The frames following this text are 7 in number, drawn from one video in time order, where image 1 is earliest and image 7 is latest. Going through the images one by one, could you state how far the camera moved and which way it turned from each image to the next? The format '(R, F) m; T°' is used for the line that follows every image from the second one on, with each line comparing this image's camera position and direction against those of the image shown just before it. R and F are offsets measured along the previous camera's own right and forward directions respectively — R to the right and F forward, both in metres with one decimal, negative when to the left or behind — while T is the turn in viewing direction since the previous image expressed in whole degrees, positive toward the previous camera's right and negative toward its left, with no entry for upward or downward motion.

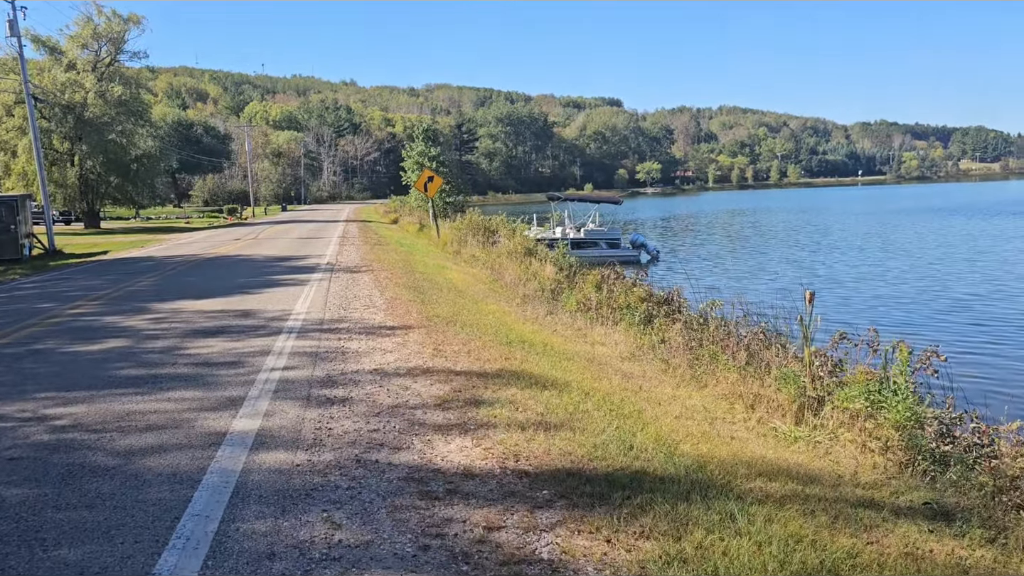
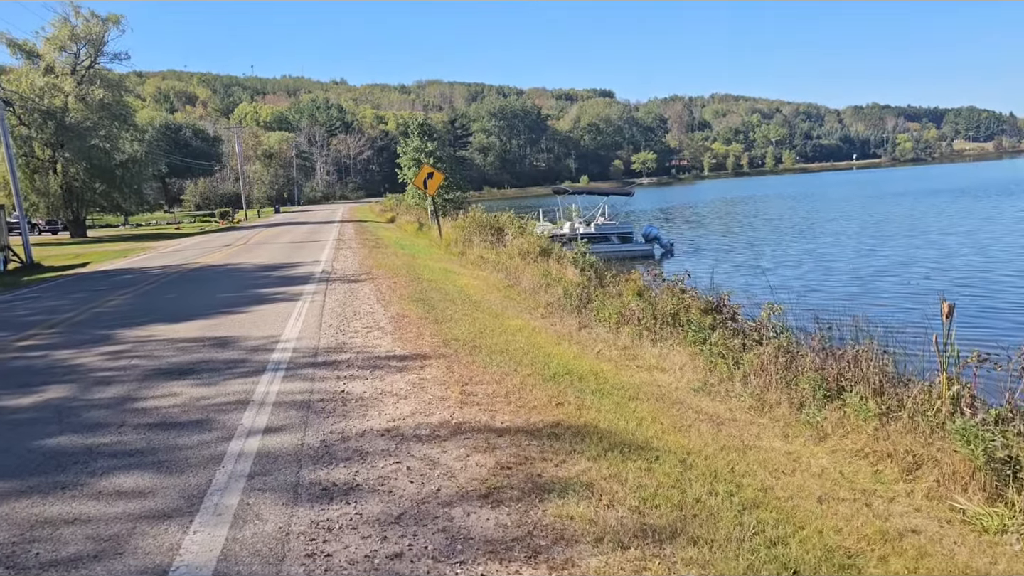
(-0.4, +1.9) m; 0°
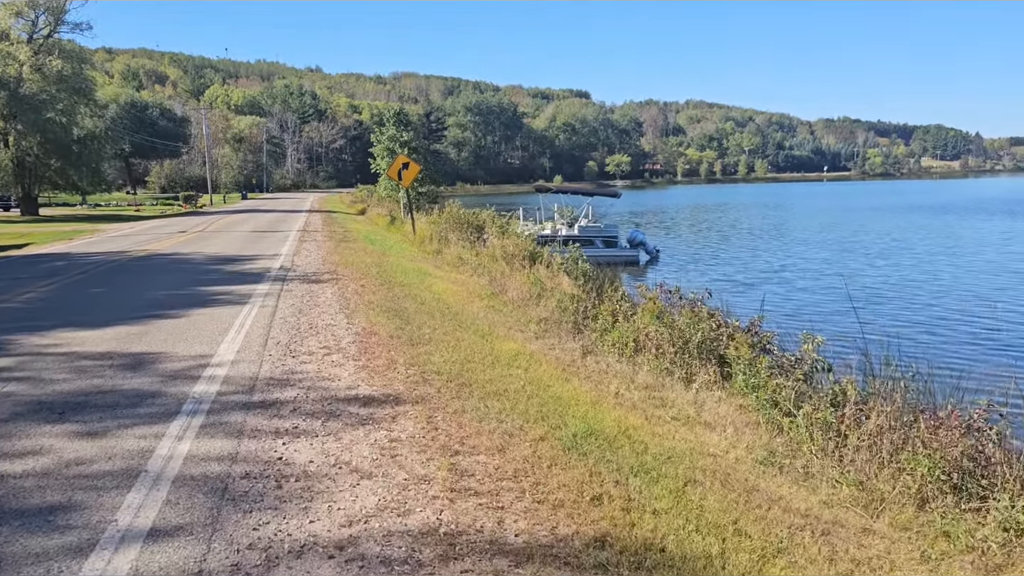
(-0.3, +2.0) m; +2°
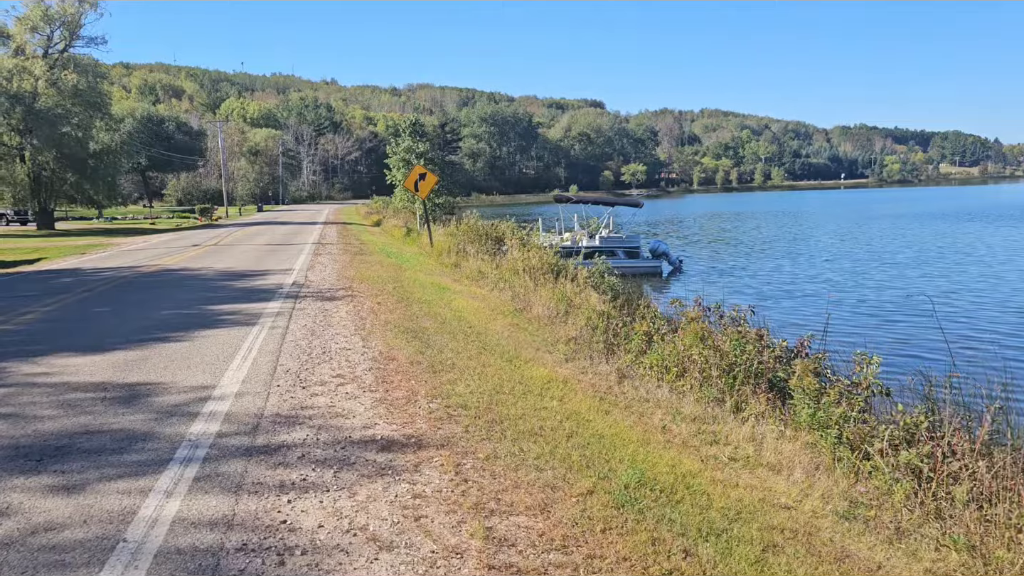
(-0.1, +0.7) m; -1°
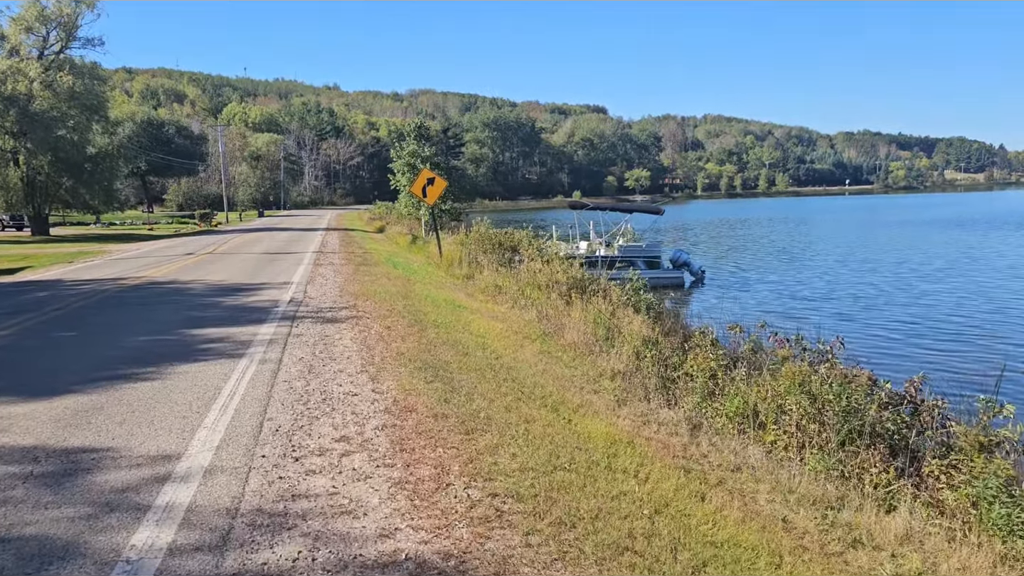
(-0.4, +1.7) m; 0°
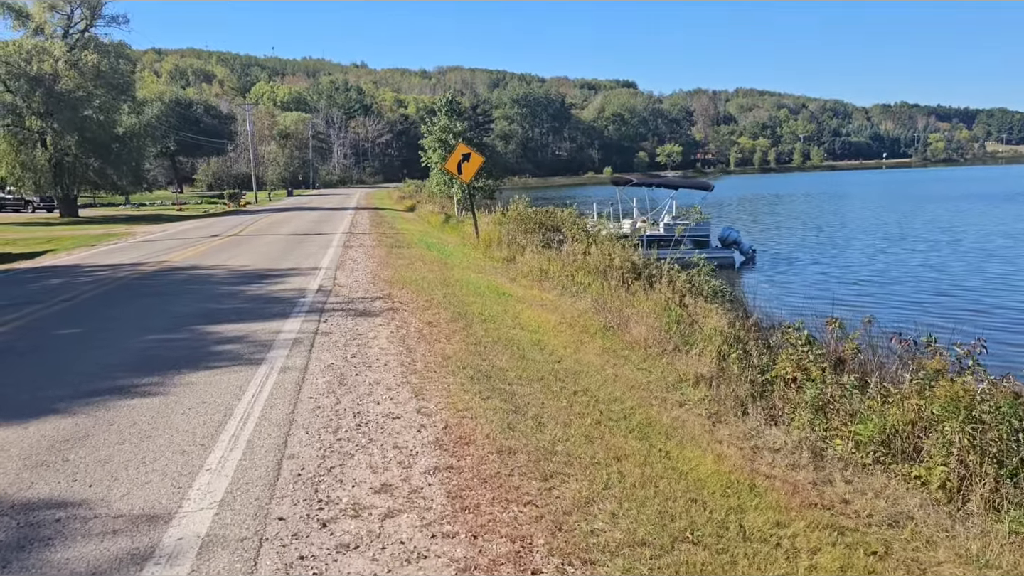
(-0.3, +1.4) m; -2°
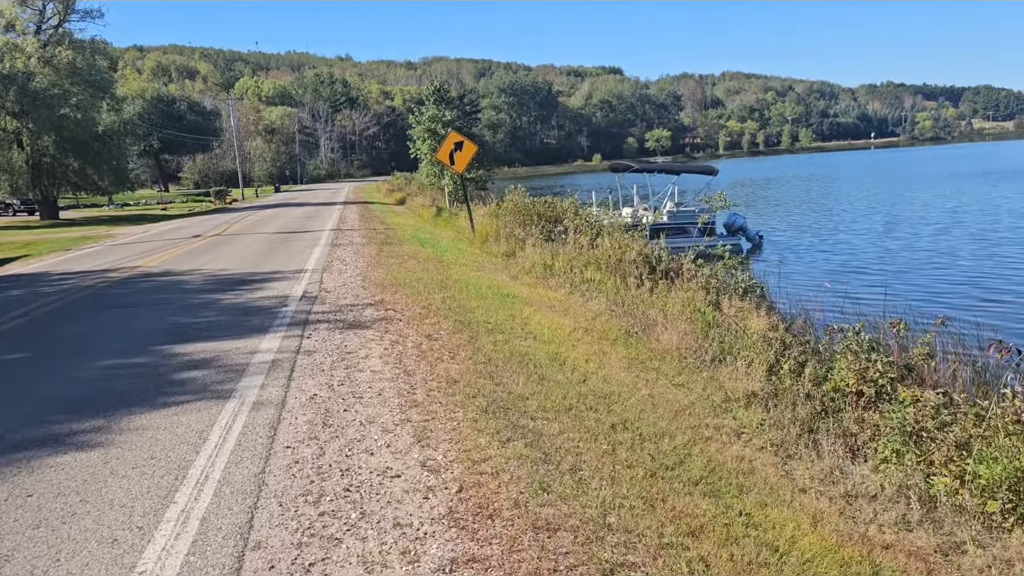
(-0.2, +1.2) m; +1°
